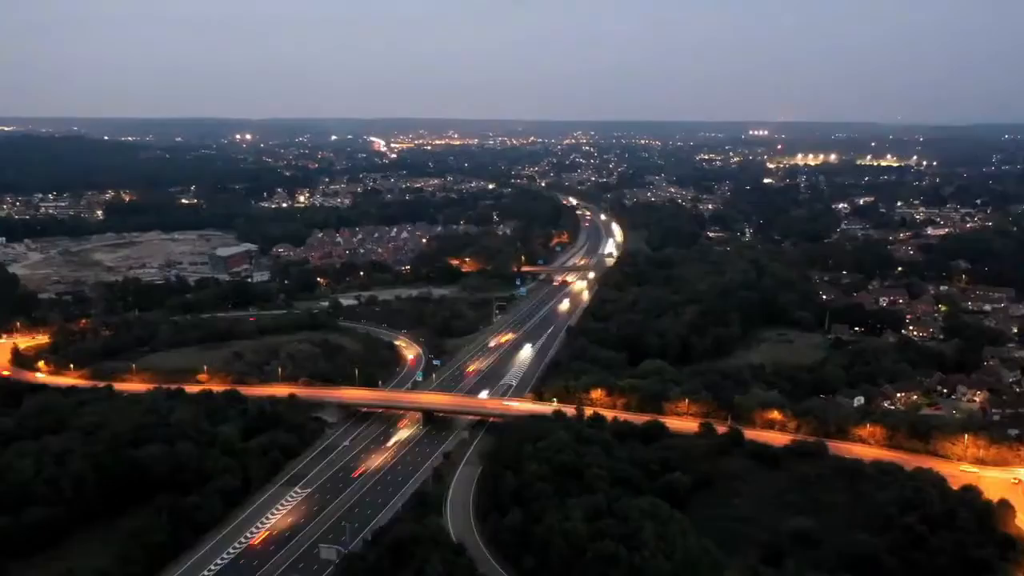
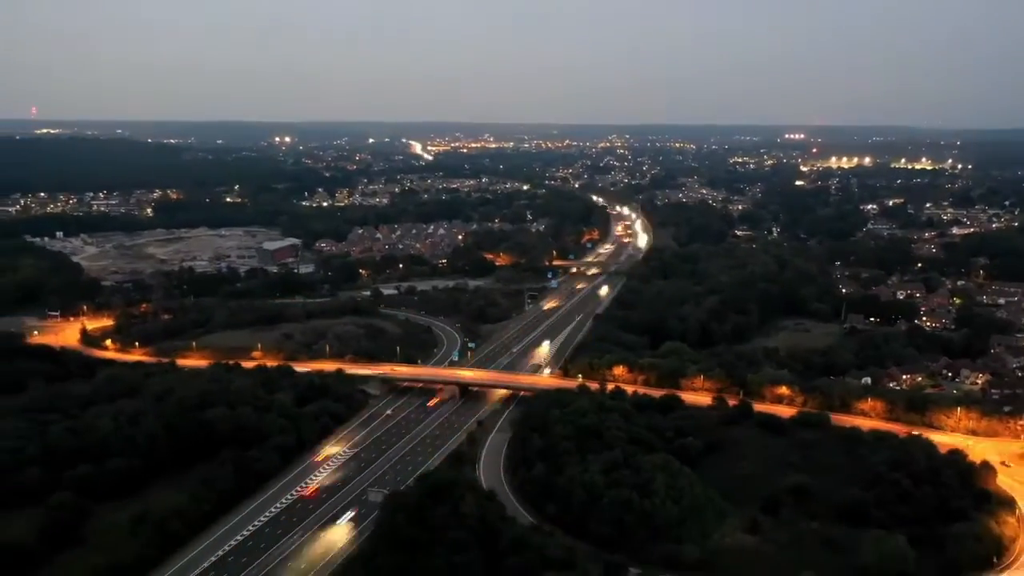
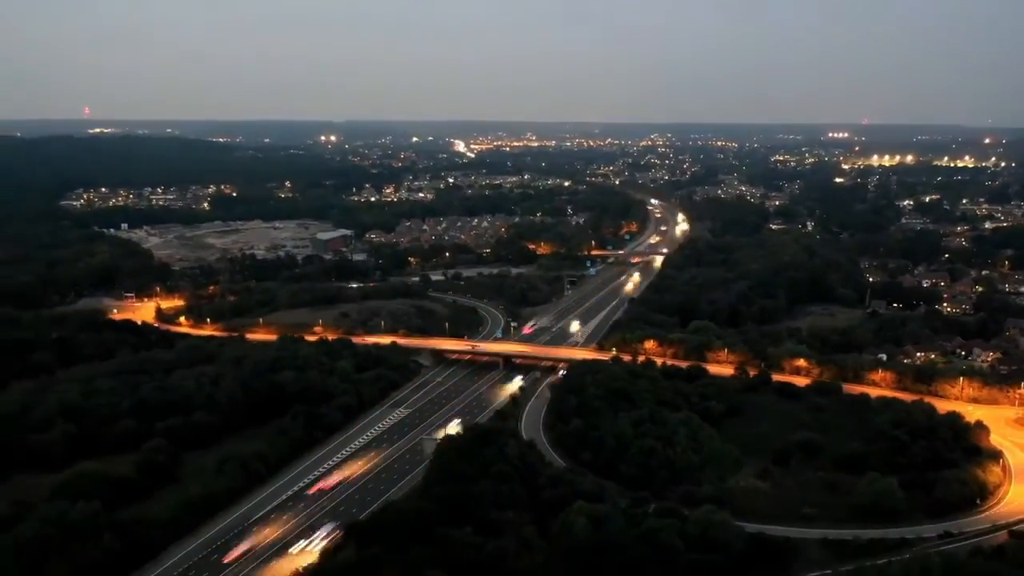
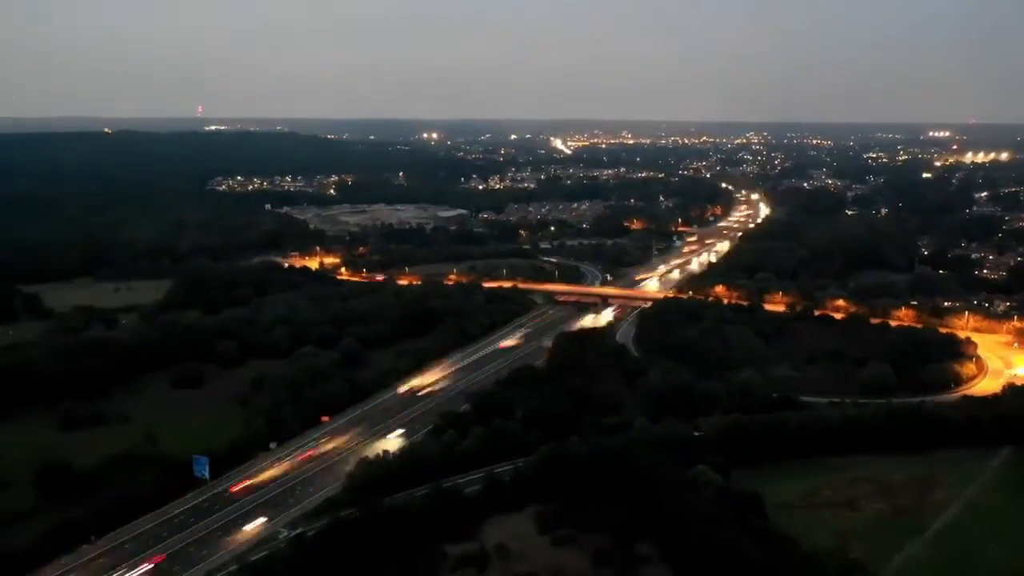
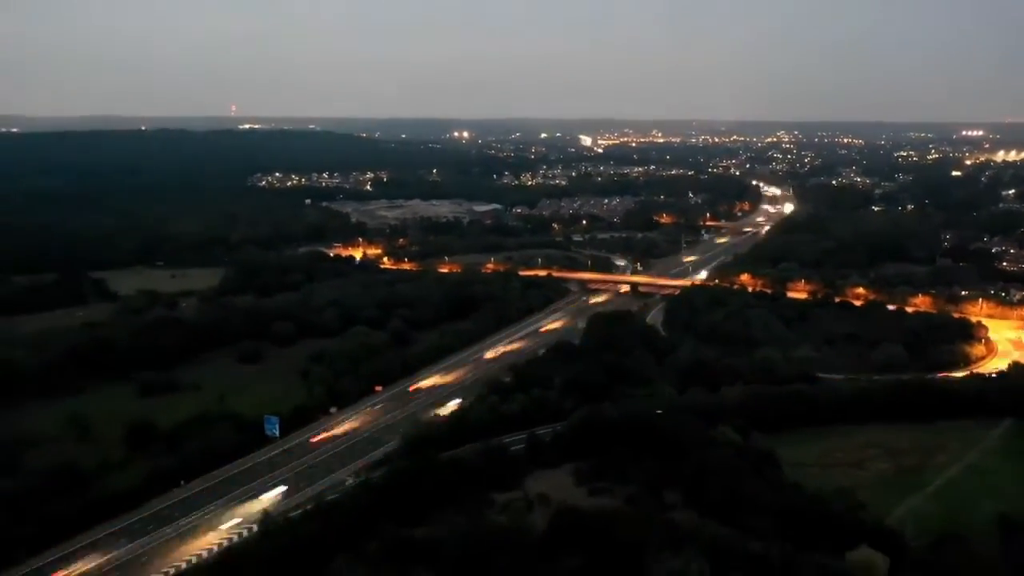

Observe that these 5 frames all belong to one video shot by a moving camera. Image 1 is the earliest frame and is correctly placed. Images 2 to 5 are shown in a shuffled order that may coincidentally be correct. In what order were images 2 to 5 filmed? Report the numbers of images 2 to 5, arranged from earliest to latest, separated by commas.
2, 3, 4, 5
